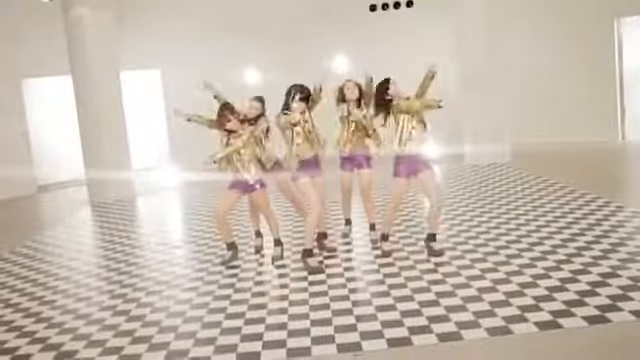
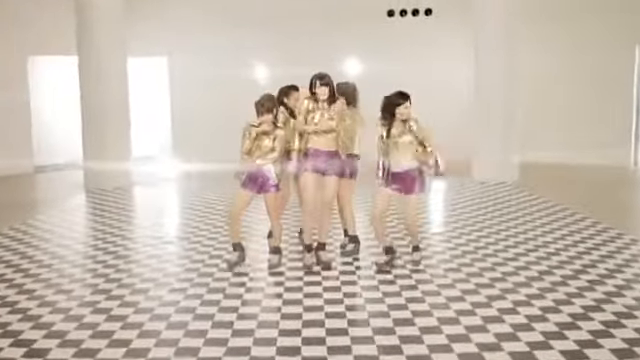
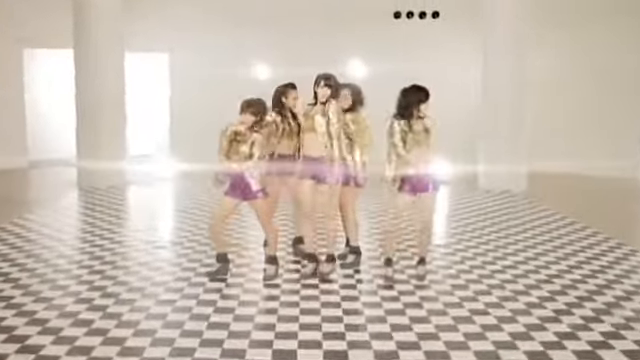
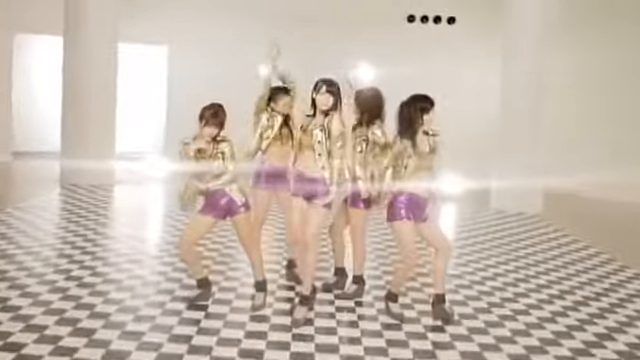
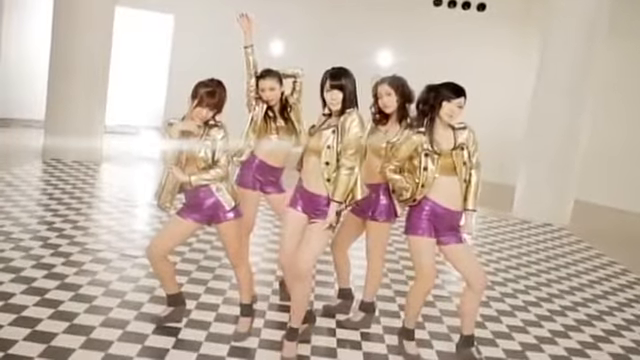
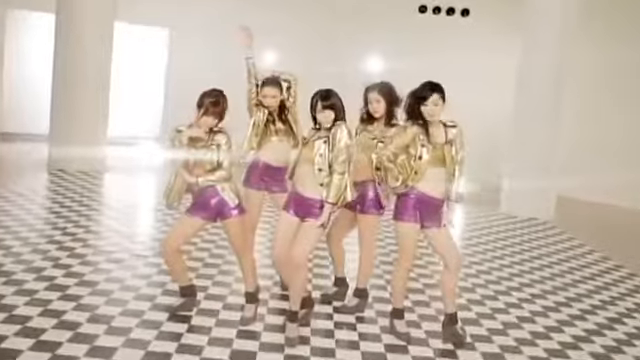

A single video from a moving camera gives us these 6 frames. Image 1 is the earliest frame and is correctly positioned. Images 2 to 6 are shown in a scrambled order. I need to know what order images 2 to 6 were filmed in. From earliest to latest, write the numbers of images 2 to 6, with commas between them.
2, 3, 4, 6, 5
